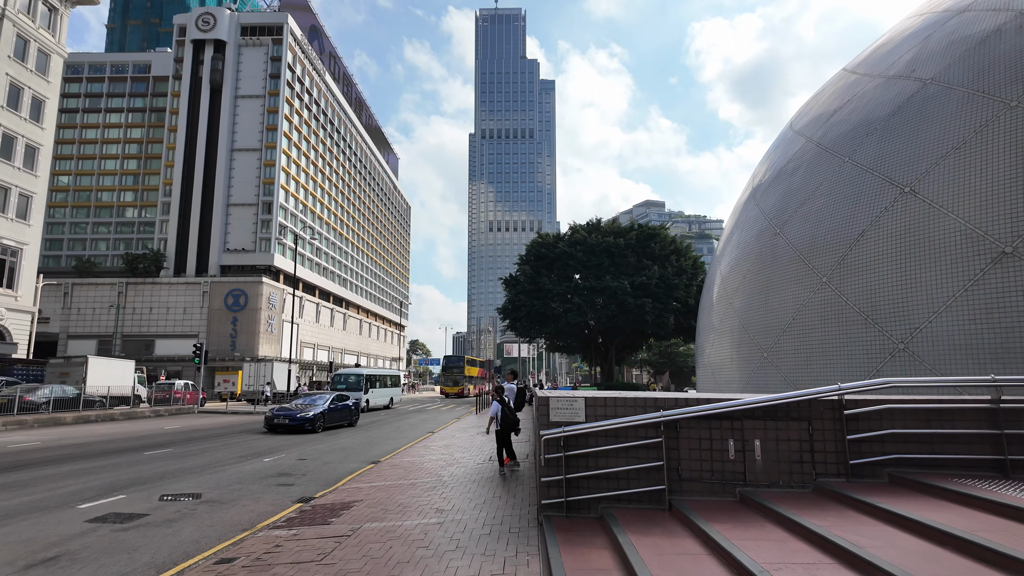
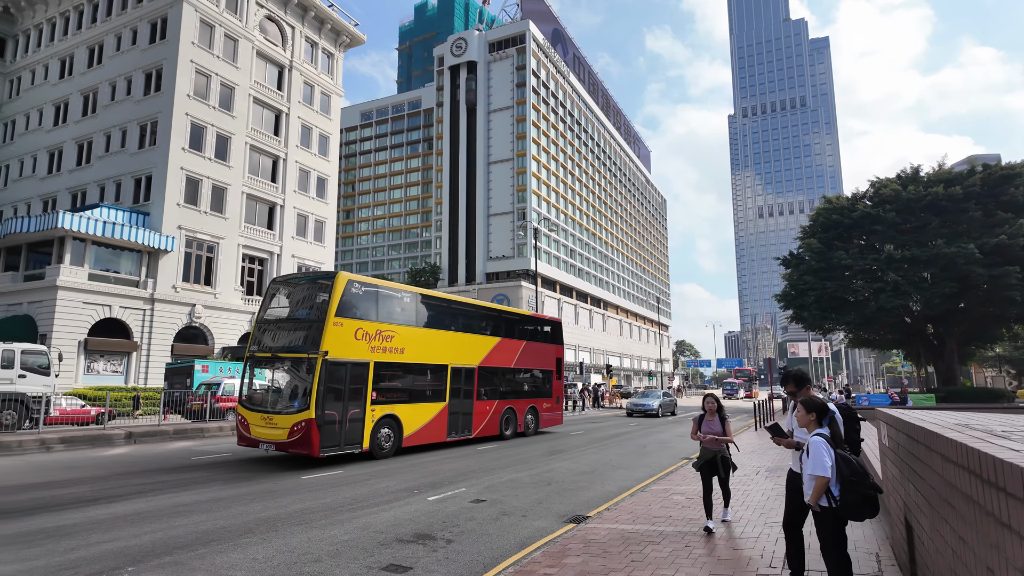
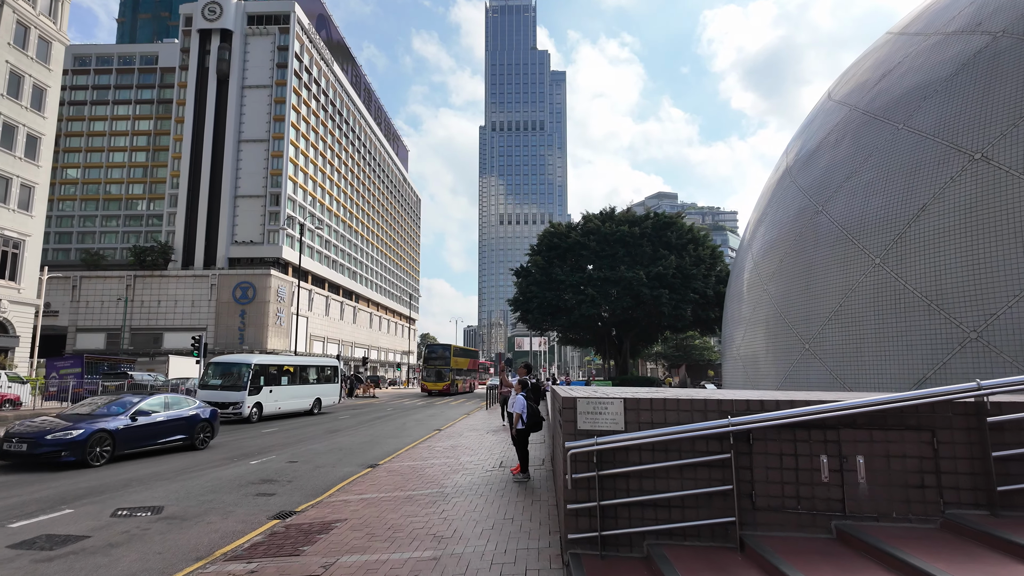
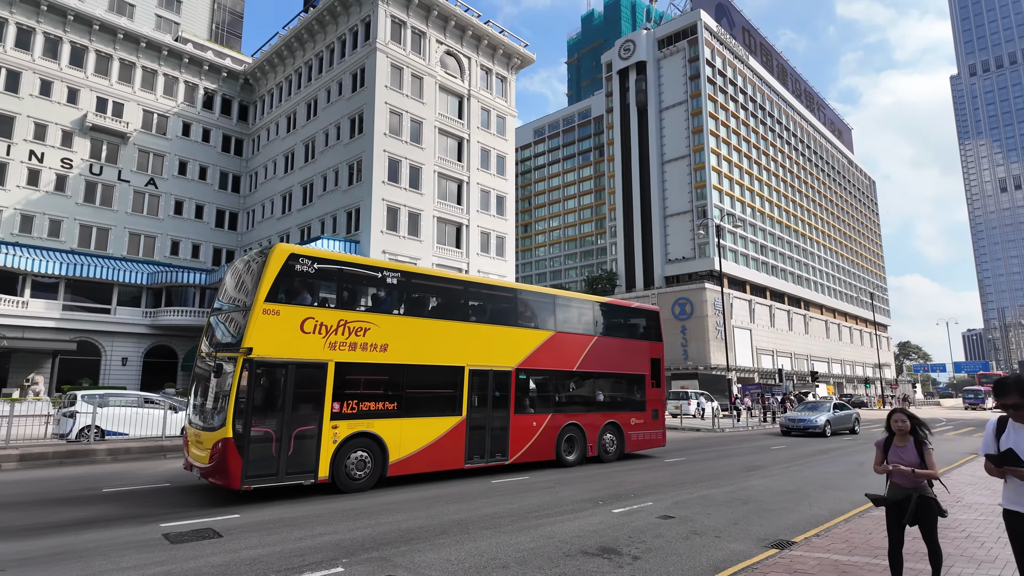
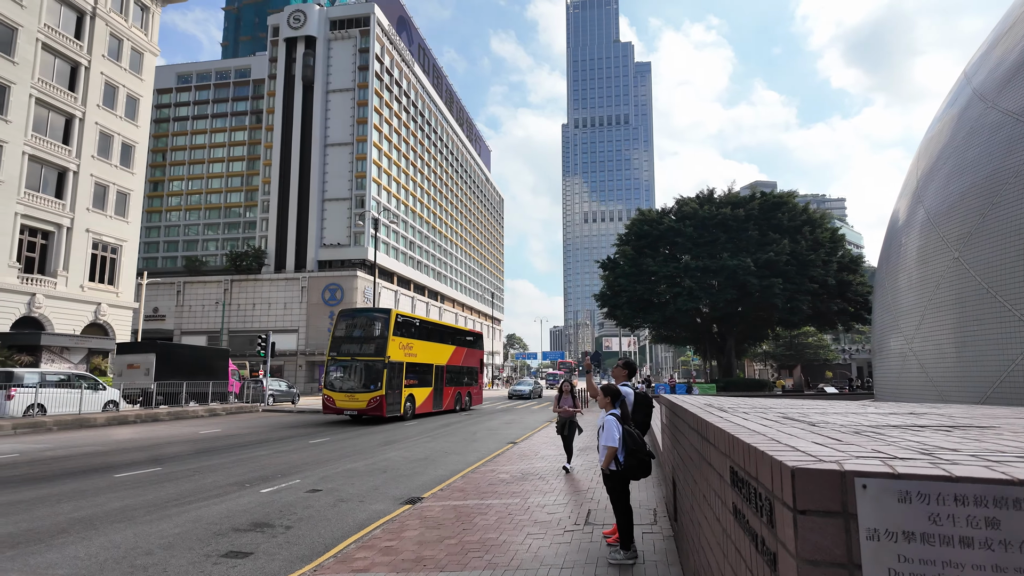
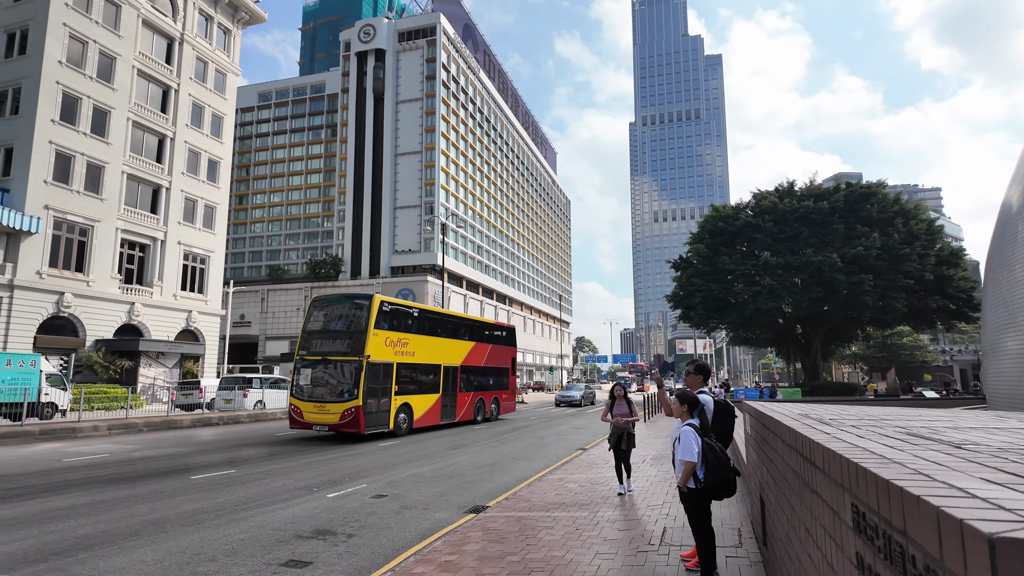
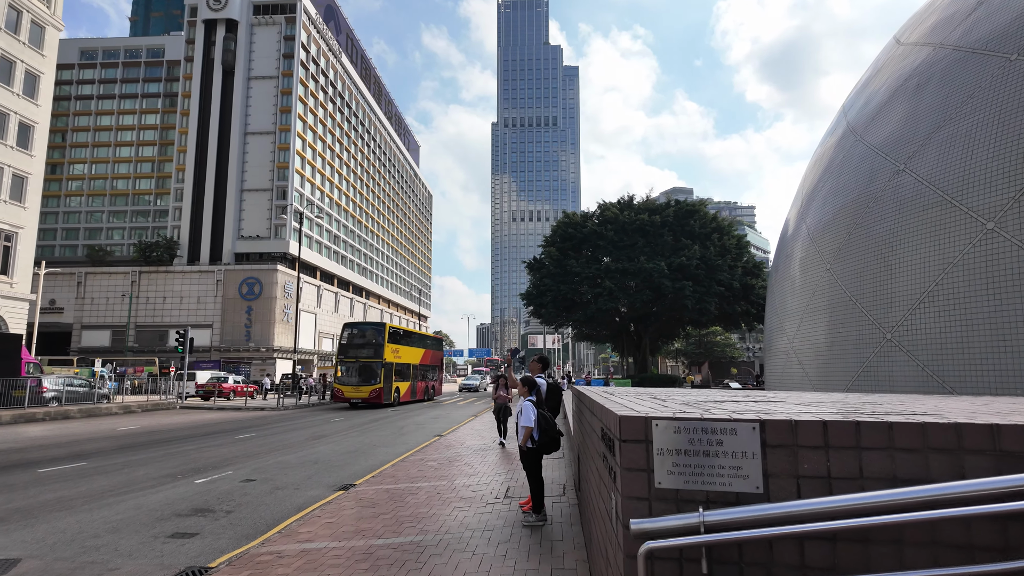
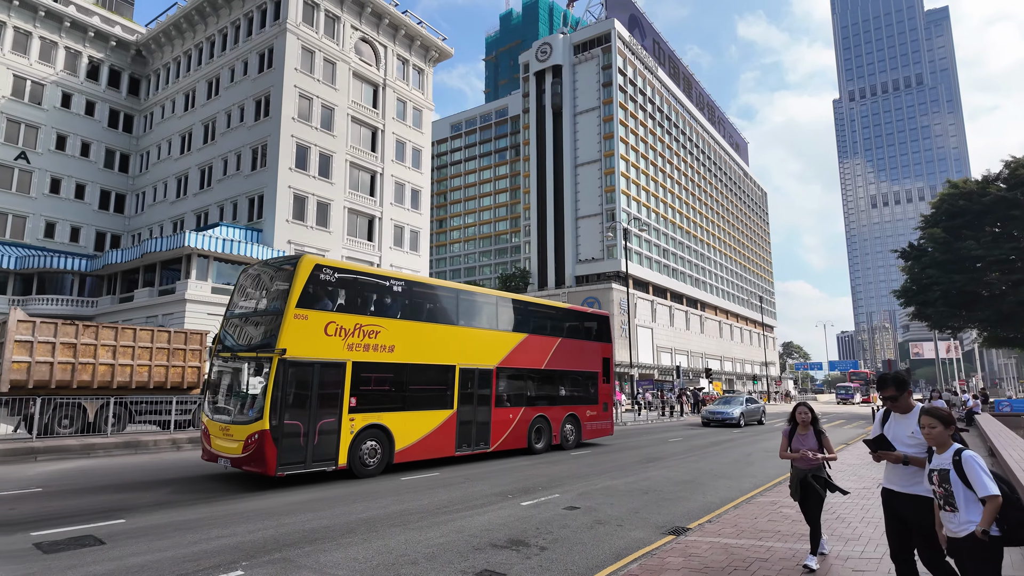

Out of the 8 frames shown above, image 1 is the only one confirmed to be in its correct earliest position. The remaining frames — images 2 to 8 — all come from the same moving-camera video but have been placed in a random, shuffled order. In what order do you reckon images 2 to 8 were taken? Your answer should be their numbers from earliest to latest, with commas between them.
3, 7, 5, 6, 2, 8, 4
